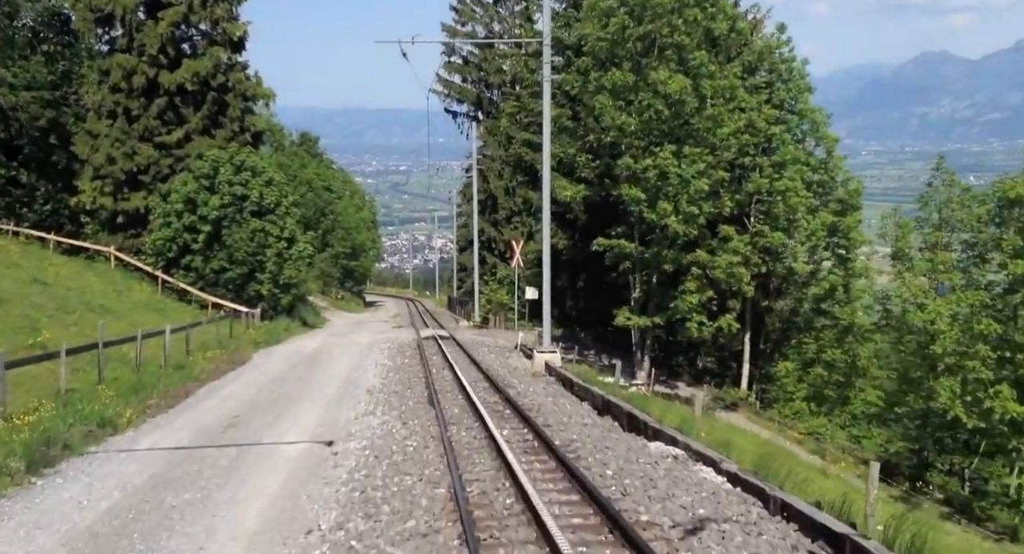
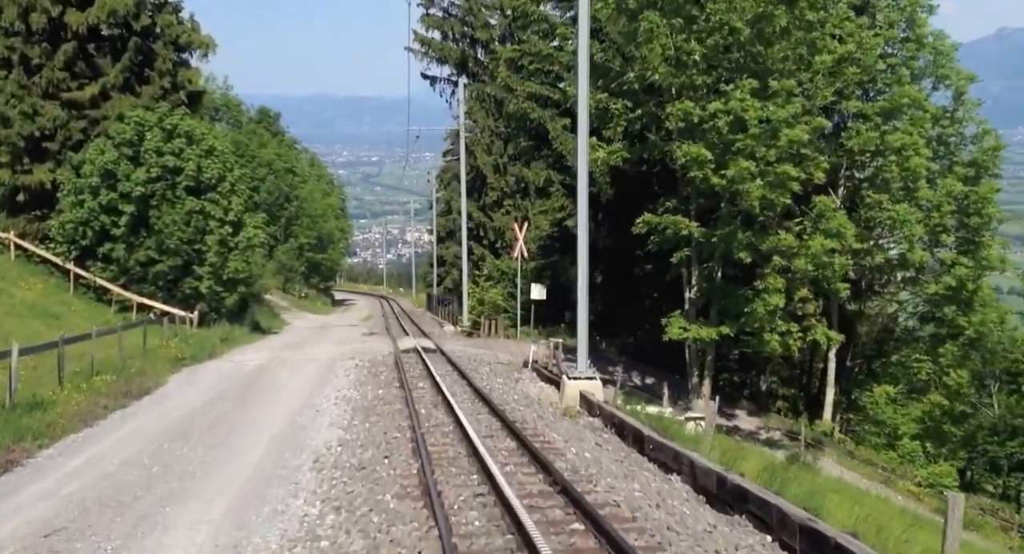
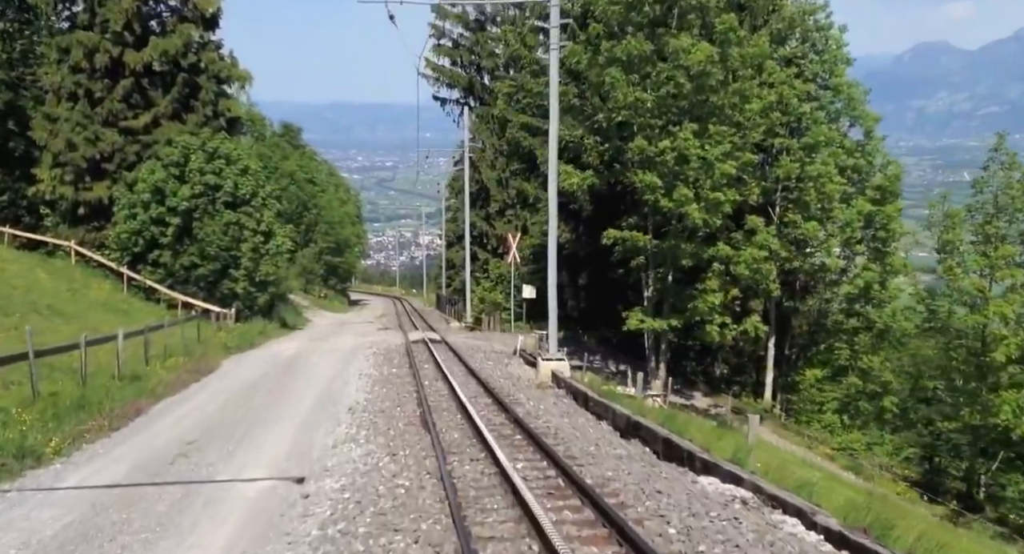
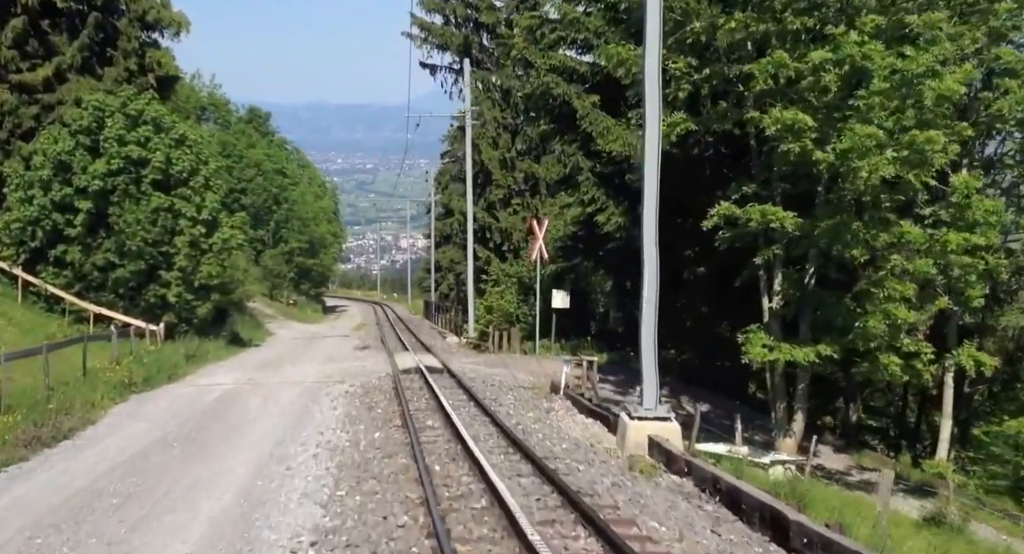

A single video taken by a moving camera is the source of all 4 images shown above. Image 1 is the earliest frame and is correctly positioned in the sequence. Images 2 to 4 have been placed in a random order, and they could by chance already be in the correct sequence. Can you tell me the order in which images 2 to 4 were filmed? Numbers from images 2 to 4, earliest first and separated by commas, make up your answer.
3, 2, 4
